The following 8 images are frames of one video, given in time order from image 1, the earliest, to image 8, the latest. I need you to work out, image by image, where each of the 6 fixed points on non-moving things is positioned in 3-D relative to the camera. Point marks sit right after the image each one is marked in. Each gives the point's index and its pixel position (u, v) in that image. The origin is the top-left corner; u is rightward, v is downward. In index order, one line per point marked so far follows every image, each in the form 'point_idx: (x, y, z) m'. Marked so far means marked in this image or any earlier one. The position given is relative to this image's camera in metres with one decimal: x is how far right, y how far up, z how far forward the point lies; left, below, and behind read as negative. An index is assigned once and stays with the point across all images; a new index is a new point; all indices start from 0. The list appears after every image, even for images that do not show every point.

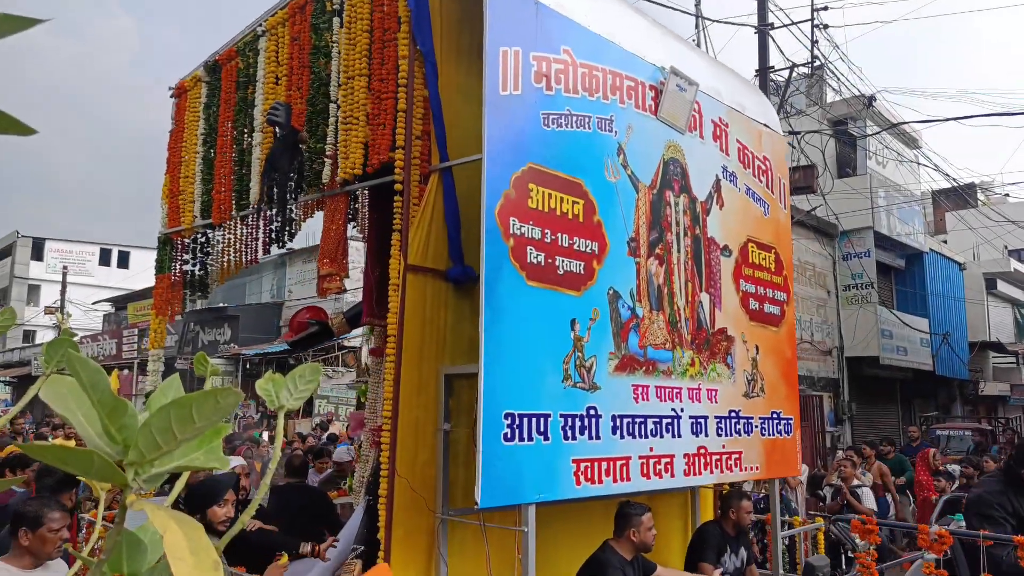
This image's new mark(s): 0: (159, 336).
0: (-3.1, -0.4, +6.7) m
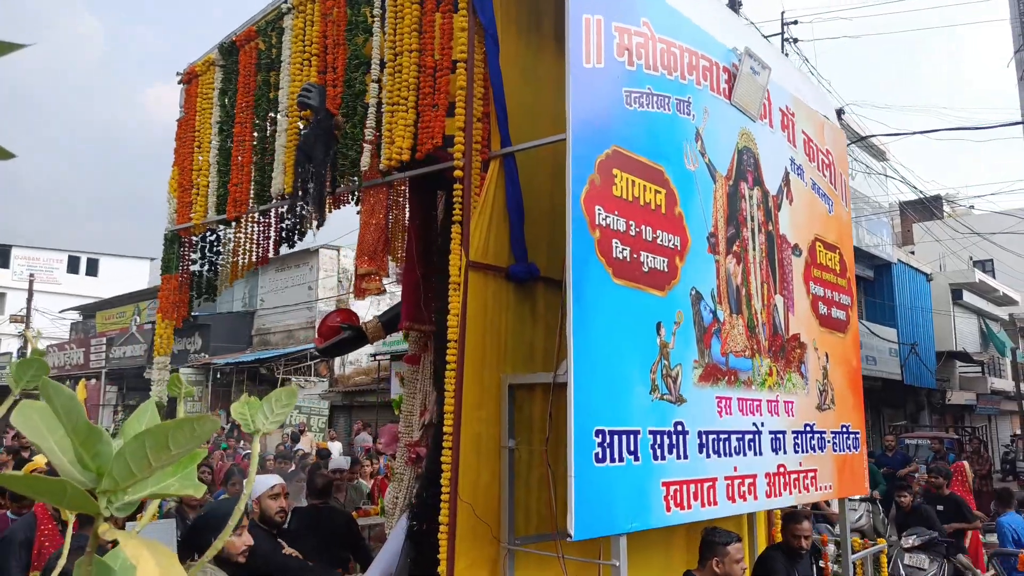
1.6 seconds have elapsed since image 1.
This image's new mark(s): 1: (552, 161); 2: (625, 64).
0: (-2.8, -0.4, +6.1) m
1: (+0.2, +0.7, +4.4) m
2: (+0.6, +1.1, +3.7) m
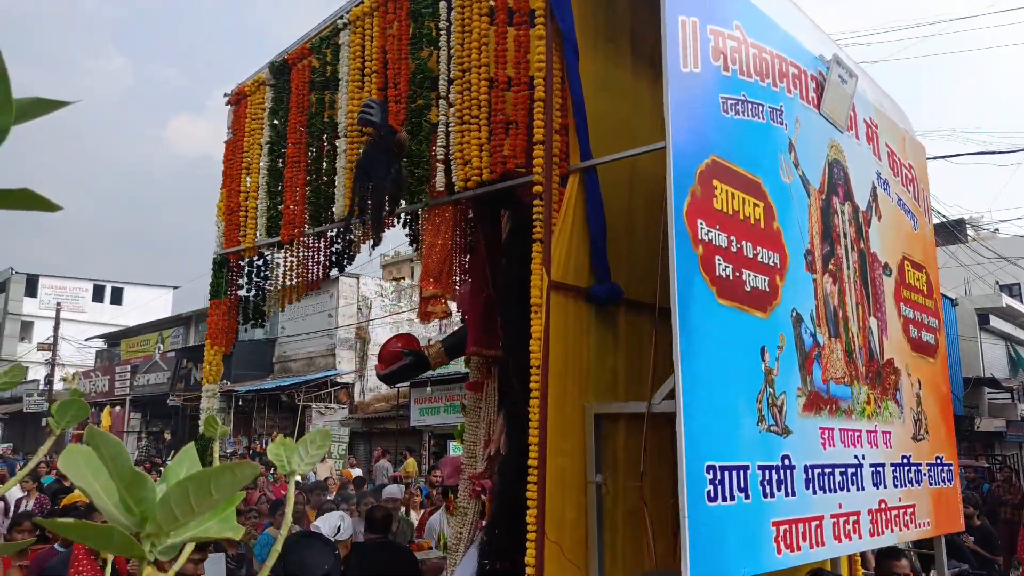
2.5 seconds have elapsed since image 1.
0: (-2.3, -0.6, +5.9) m
1: (+0.7, +0.6, +4.2) m
2: (+1.0, +1.0, +3.5) m
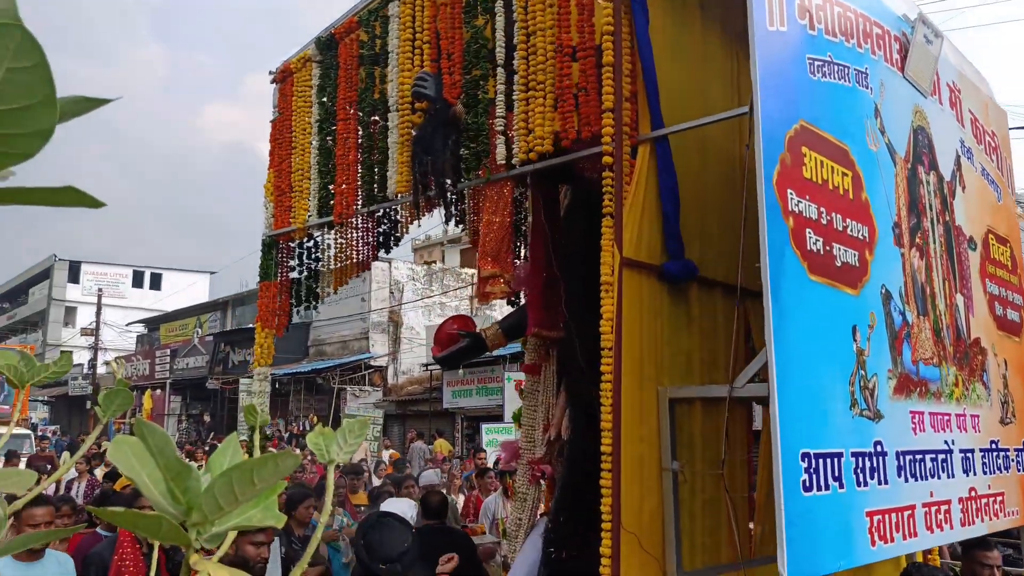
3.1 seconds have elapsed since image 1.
0: (-1.9, -0.5, +5.8) m
1: (+1.0, +0.7, +3.9) m
2: (+1.3, +1.1, +3.2) m
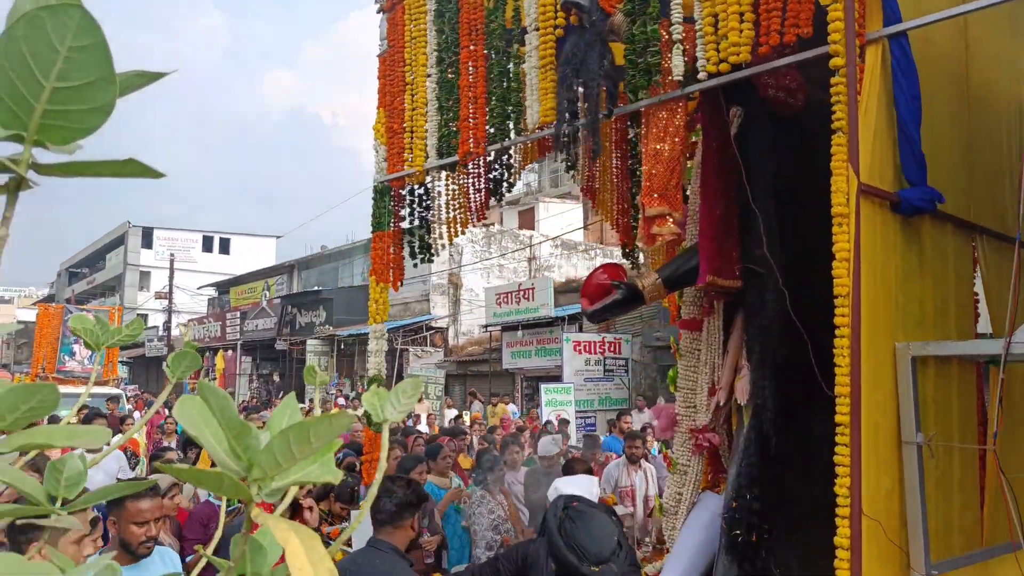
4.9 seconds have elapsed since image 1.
0: (-0.9, -0.1, +5.4) m
1: (+1.8, +1.0, +3.2) m
2: (+2.0, +1.4, +2.5) m
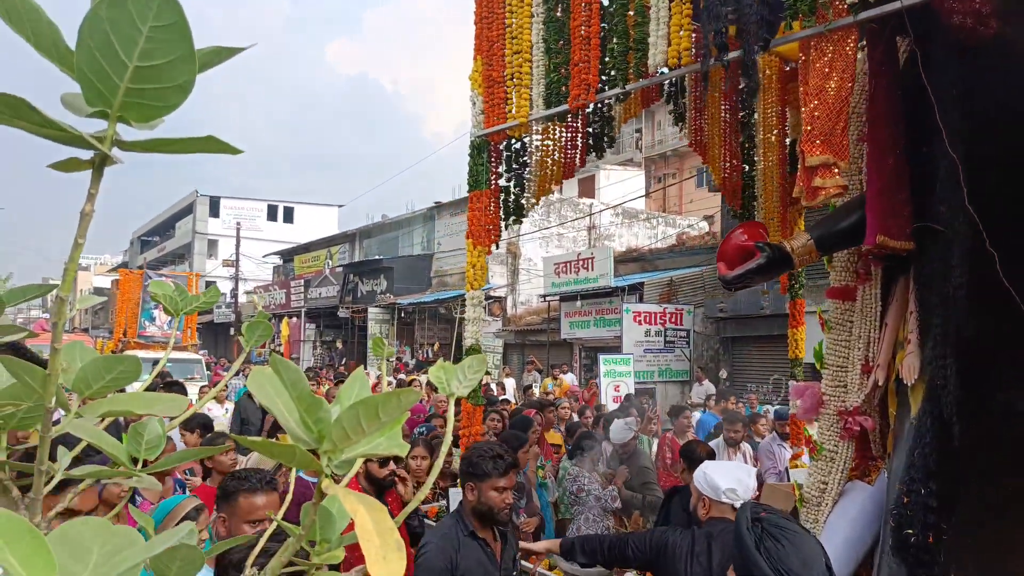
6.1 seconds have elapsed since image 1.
0: (-0.2, +0.1, +5.0) m
1: (+2.3, +1.1, +2.6) m
2: (+2.5, +1.5, +1.8) m
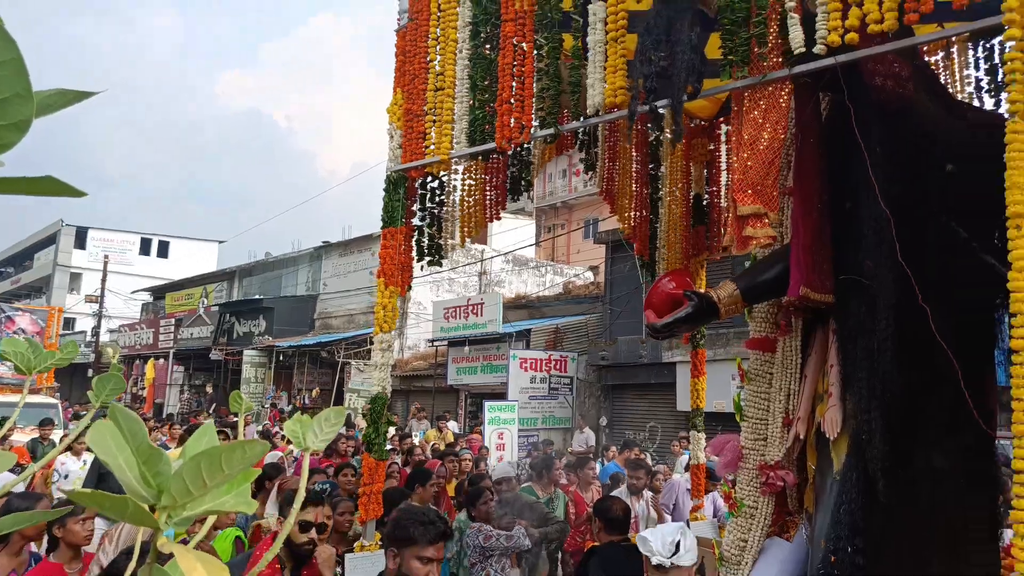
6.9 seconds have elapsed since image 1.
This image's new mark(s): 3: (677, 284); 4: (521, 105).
0: (-0.8, -0.2, +4.7) m
1: (+2.1, +0.9, +2.8) m
2: (+2.4, +1.3, +2.1) m
3: (+0.8, 0.0, +3.6) m
4: (0.0, +1.0, +4.1) m
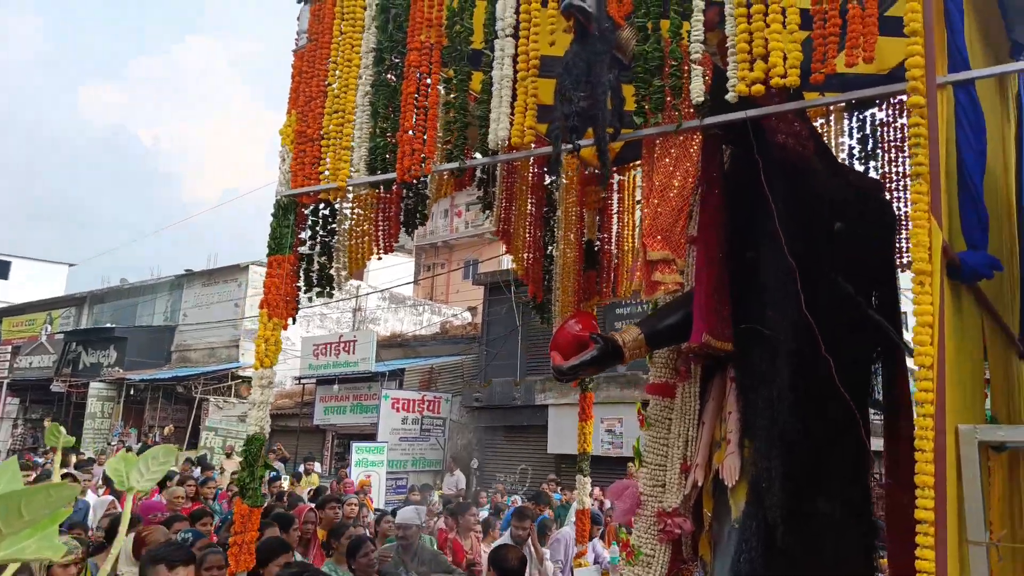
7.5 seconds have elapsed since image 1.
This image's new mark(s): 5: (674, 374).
0: (-1.4, -0.4, +4.4) m
1: (+1.8, +0.7, +3.0) m
2: (+2.2, +1.1, +2.4) m
3: (+0.3, -0.2, +3.5) m
4: (-0.5, +0.8, +3.9) m
5: (+0.8, -0.4, +3.7) m
